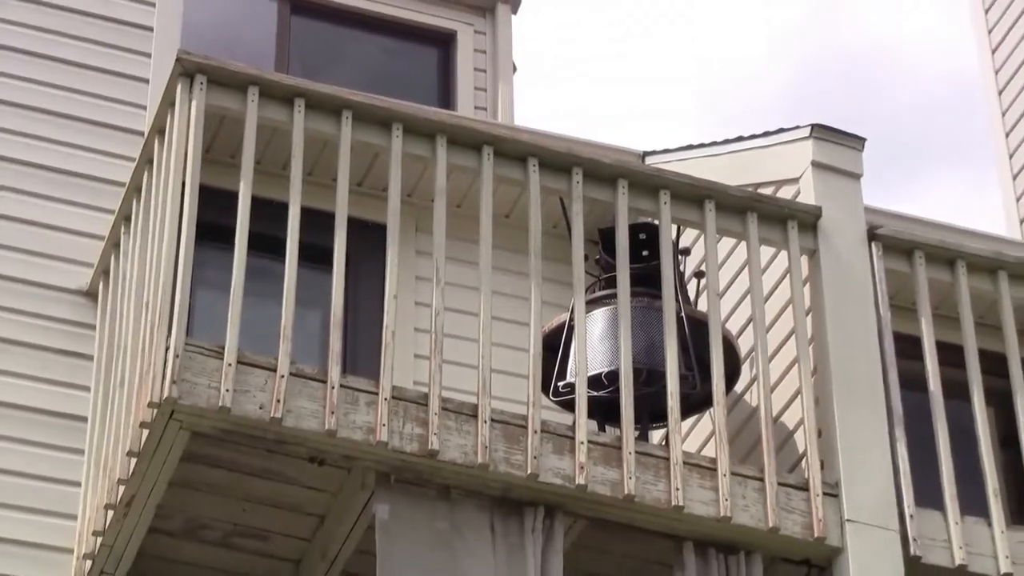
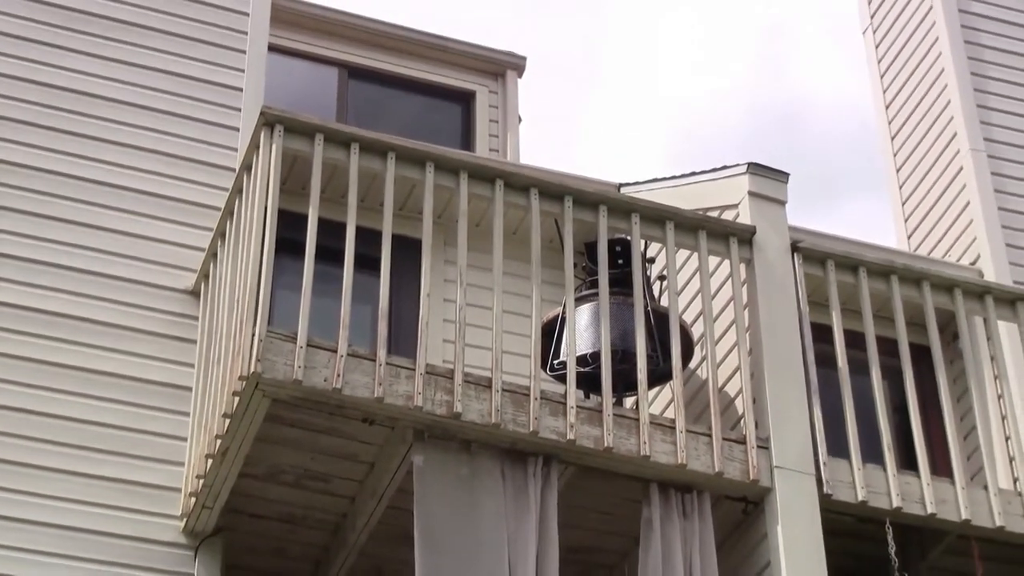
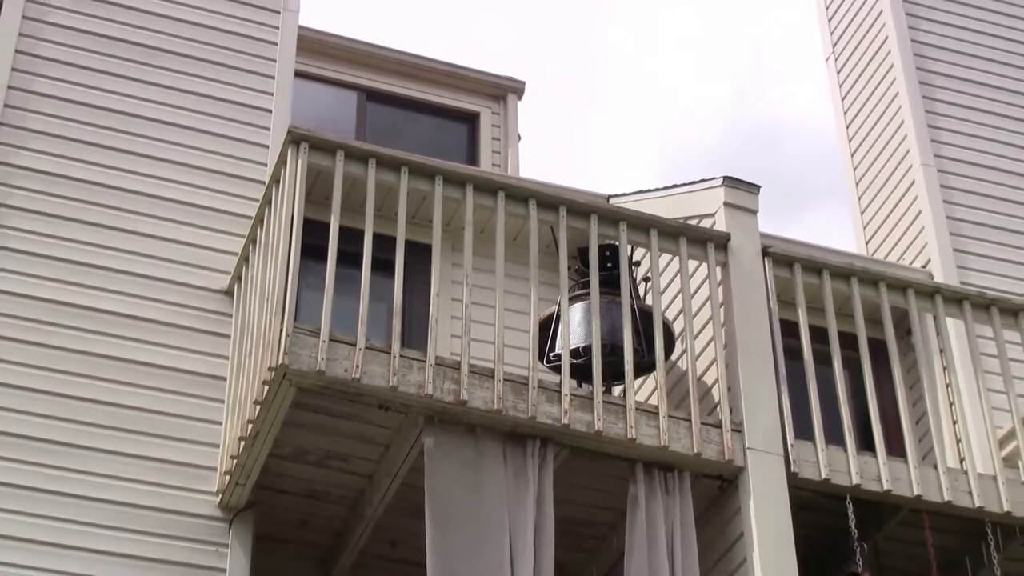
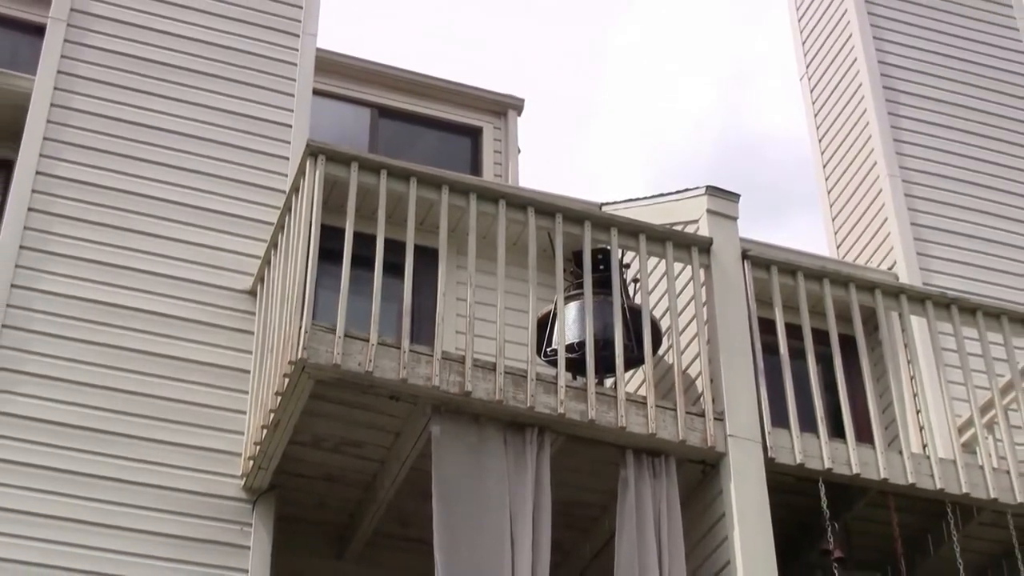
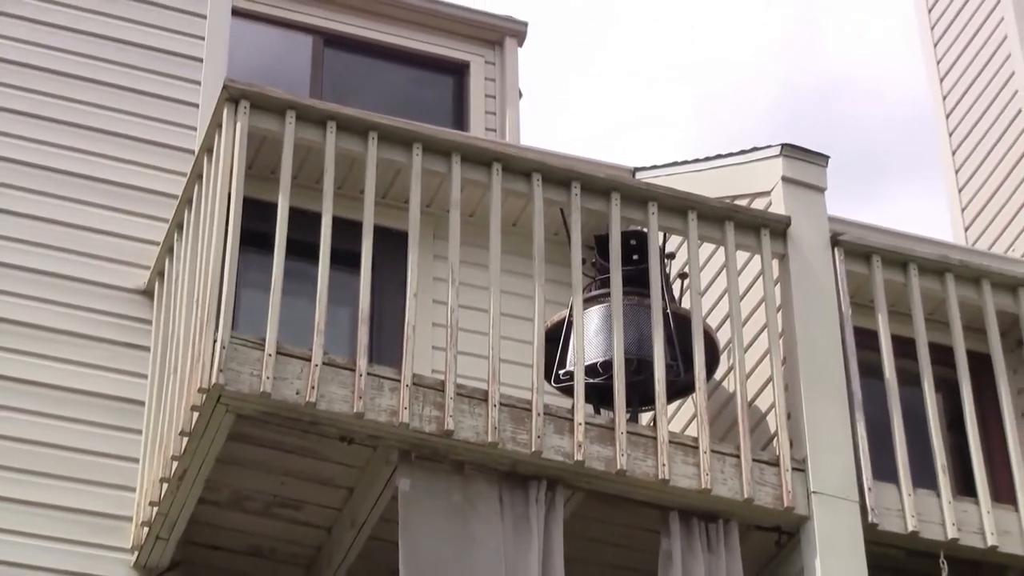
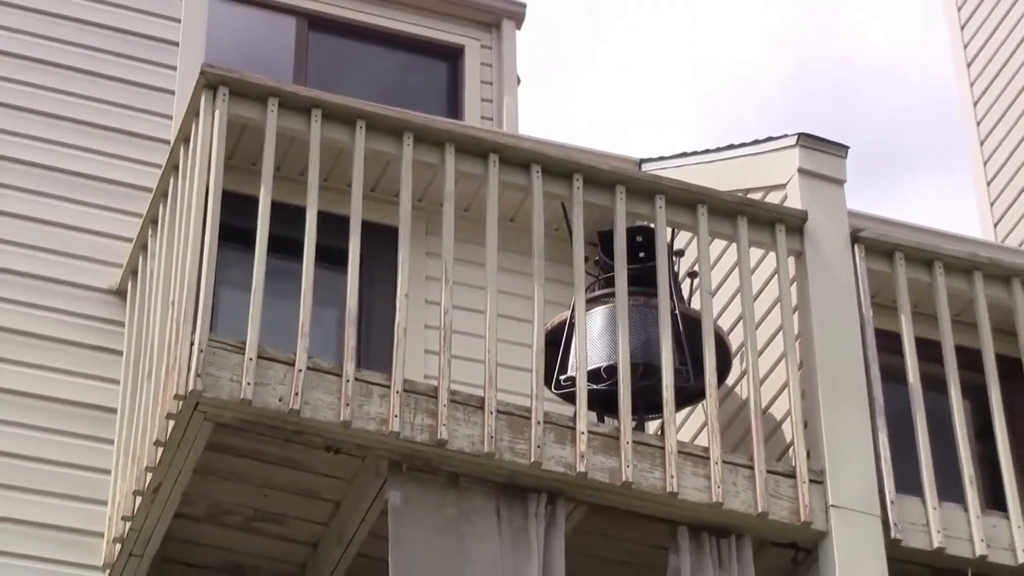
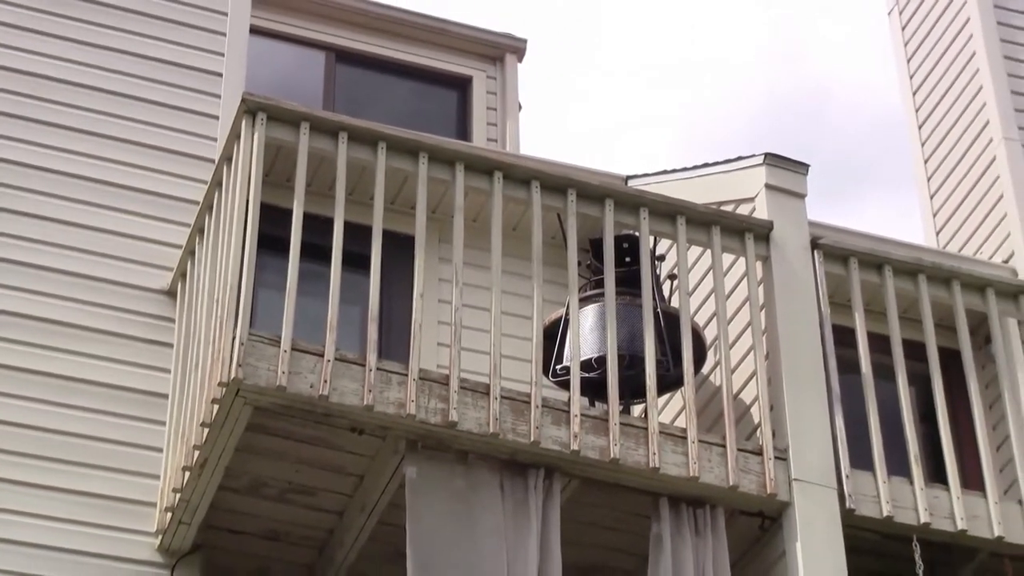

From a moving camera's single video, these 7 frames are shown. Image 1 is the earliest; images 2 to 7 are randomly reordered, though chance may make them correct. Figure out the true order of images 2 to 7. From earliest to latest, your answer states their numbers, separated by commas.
6, 5, 7, 2, 3, 4
